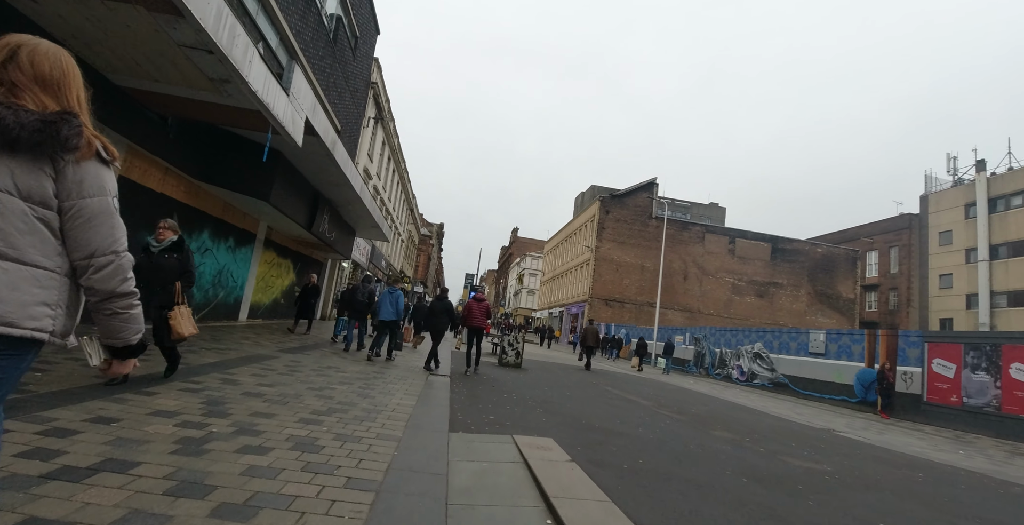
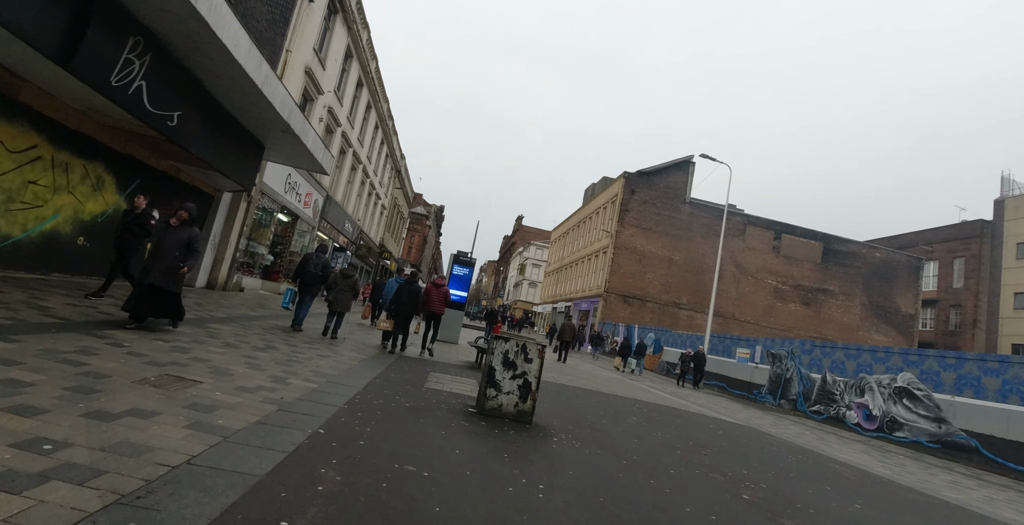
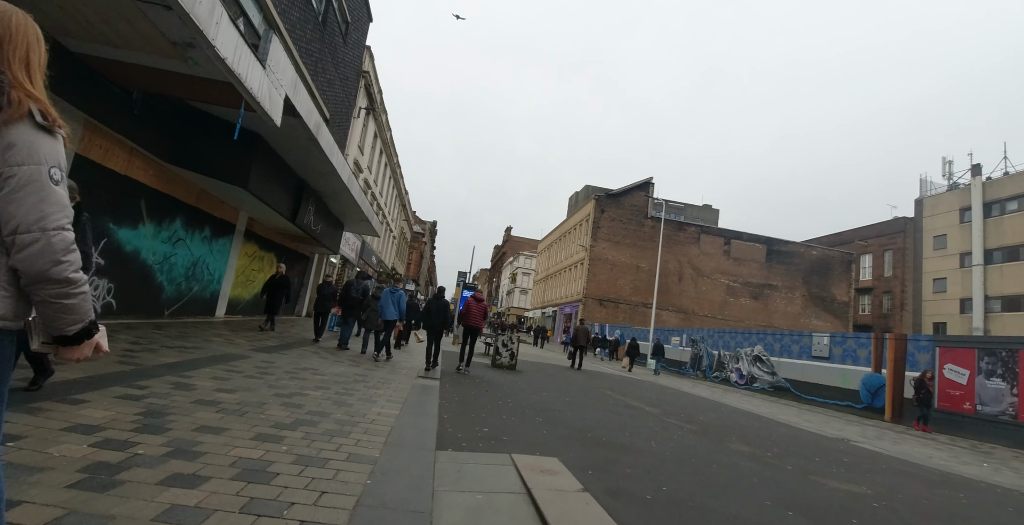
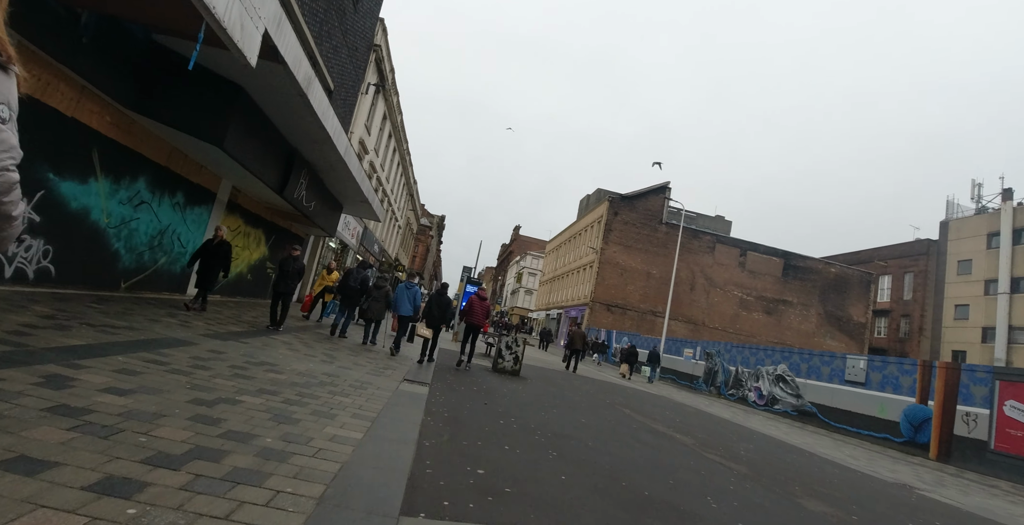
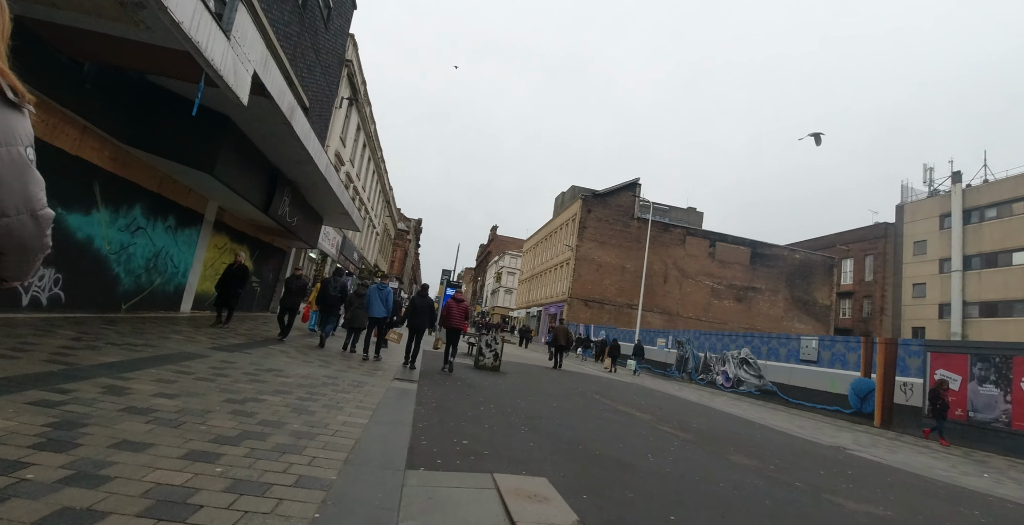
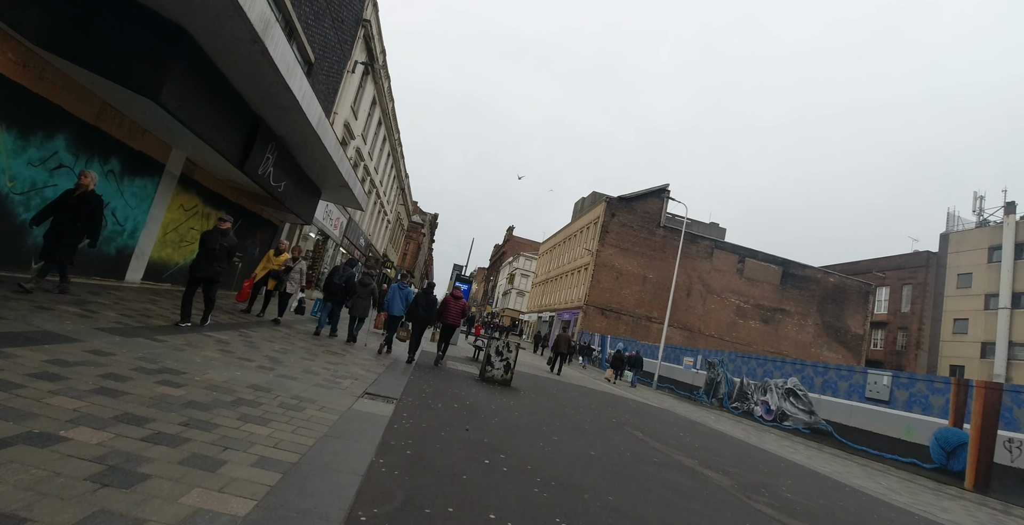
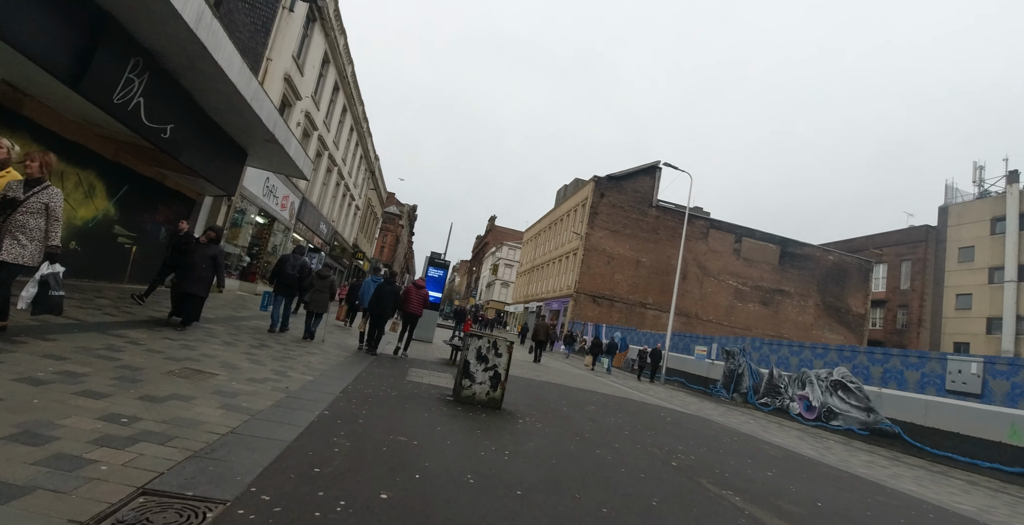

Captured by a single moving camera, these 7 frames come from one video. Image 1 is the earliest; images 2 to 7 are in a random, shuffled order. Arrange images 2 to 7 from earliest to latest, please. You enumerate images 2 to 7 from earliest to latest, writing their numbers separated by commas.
3, 5, 4, 6, 7, 2
